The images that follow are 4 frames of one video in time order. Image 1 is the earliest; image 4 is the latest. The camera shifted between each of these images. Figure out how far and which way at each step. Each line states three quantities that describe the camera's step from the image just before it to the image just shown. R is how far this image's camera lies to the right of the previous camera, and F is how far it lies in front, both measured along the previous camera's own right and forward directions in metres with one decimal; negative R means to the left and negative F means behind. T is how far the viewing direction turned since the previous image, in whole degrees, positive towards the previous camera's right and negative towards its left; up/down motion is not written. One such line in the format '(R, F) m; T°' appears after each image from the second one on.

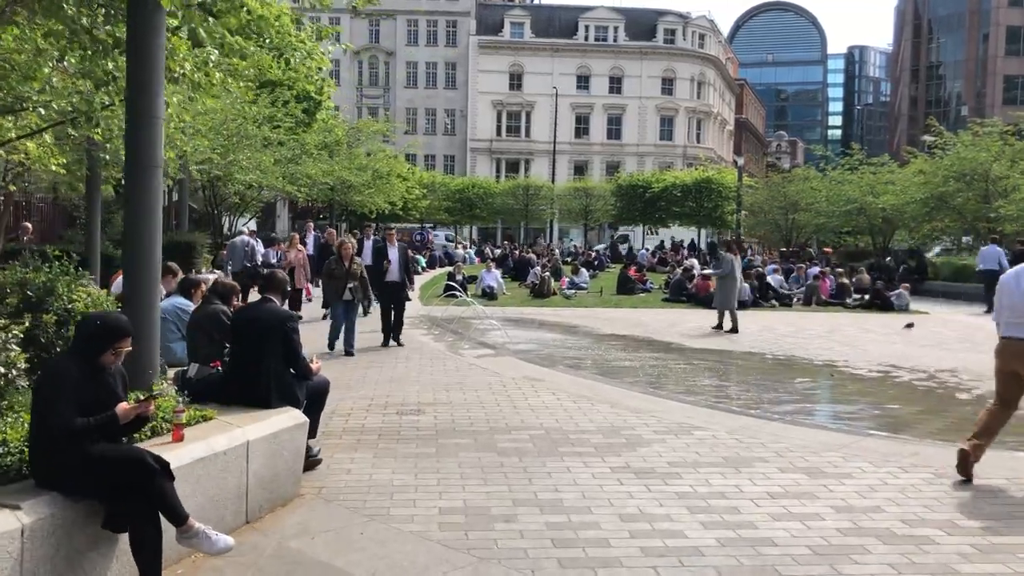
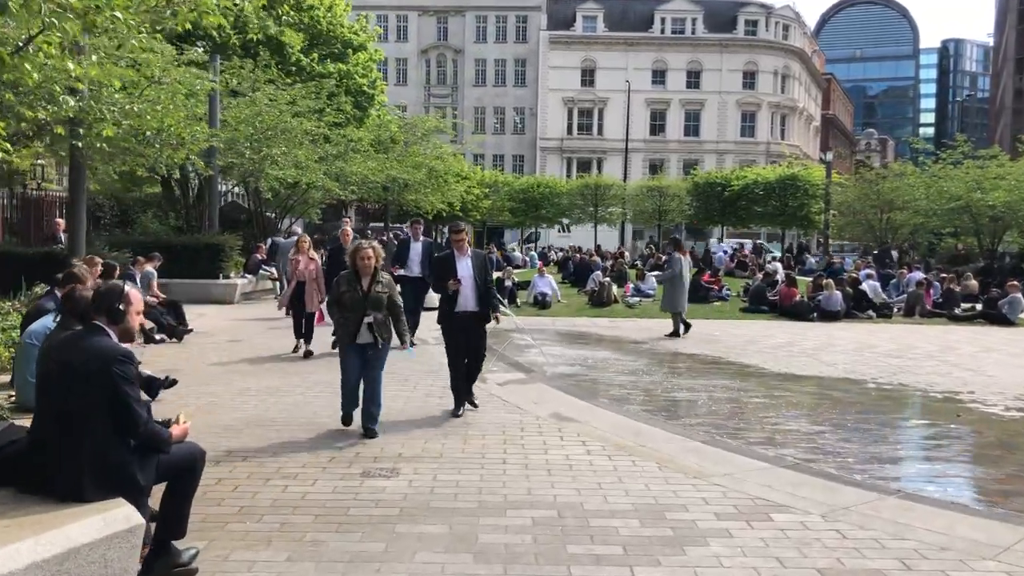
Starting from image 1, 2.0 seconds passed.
(+0.5, +2.4) m; -5°
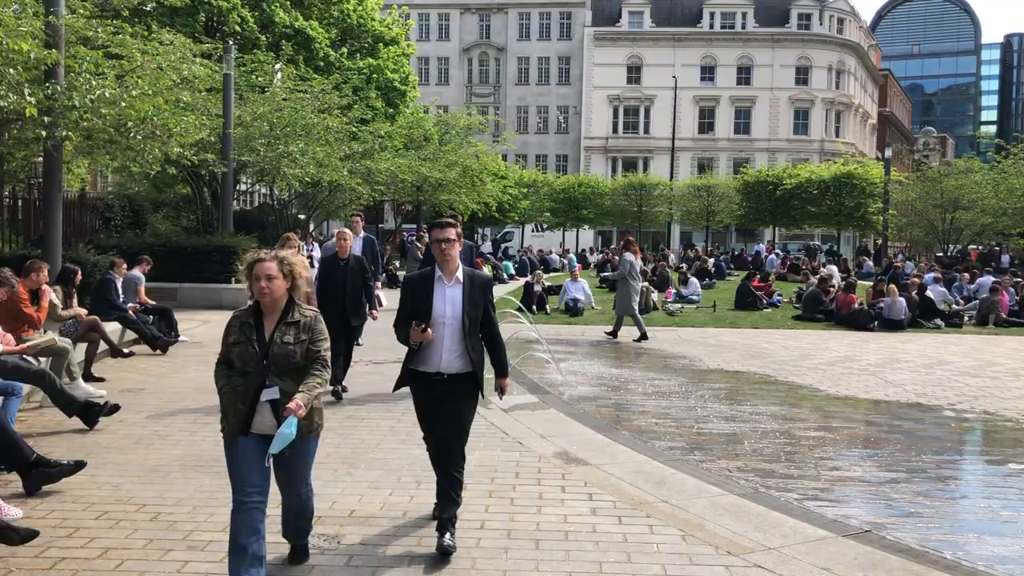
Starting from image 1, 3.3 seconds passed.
(+0.4, +1.5) m; -3°
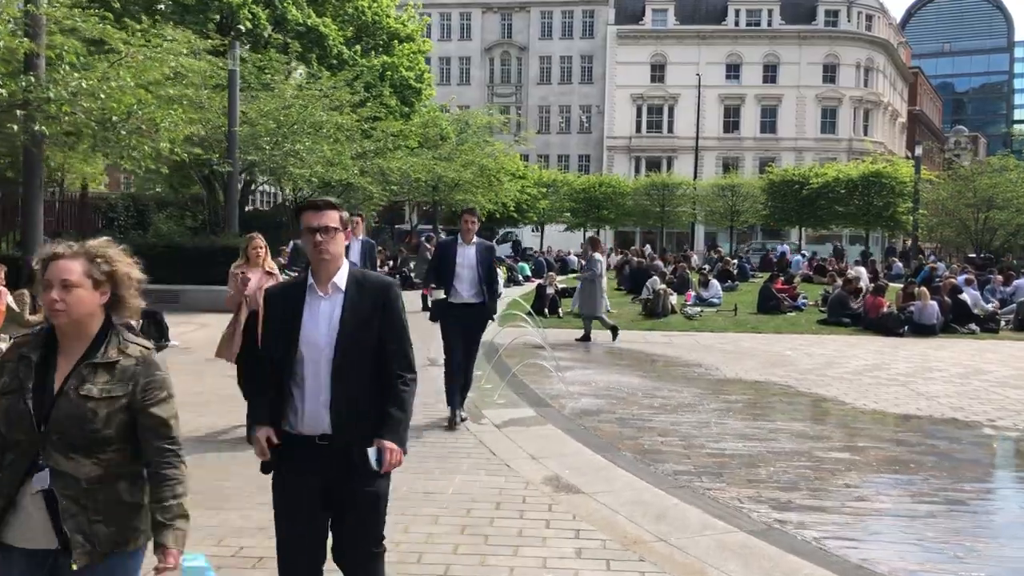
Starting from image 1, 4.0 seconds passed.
(+0.3, +0.7) m; -2°
